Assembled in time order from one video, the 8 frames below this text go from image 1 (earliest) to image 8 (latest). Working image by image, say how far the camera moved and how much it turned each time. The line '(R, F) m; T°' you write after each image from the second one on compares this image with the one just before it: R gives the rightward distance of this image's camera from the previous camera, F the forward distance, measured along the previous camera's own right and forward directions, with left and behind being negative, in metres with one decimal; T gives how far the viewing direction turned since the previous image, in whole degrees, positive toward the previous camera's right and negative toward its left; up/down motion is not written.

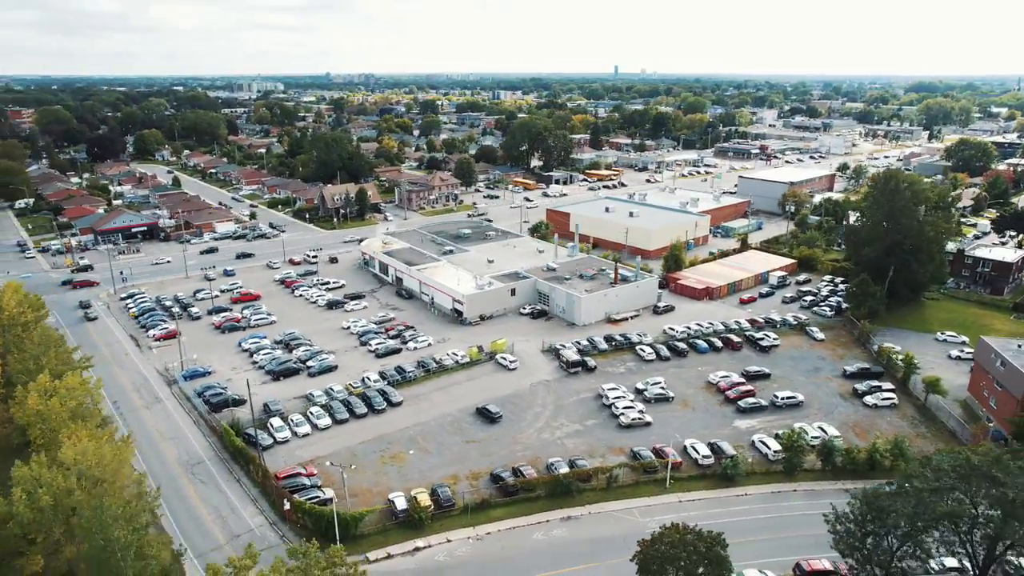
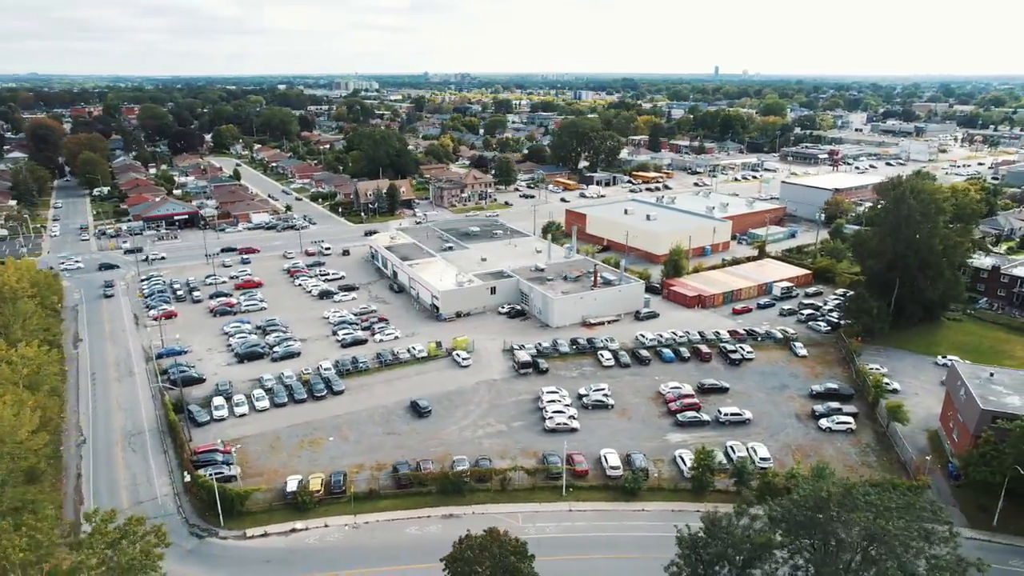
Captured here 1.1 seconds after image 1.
(+5.2, +0.3) m; -8°
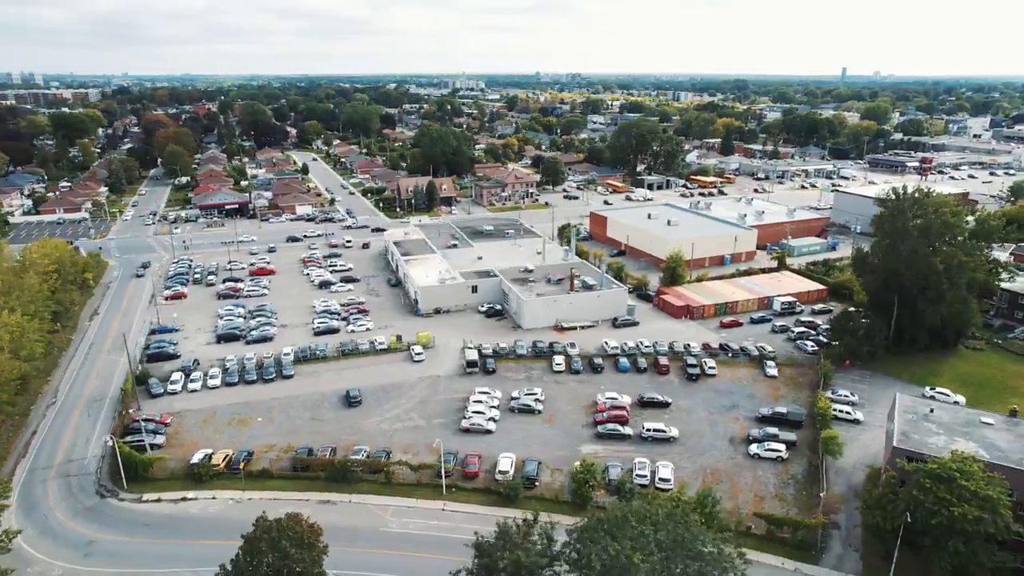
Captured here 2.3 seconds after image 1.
(+5.8, +0.5) m; -9°
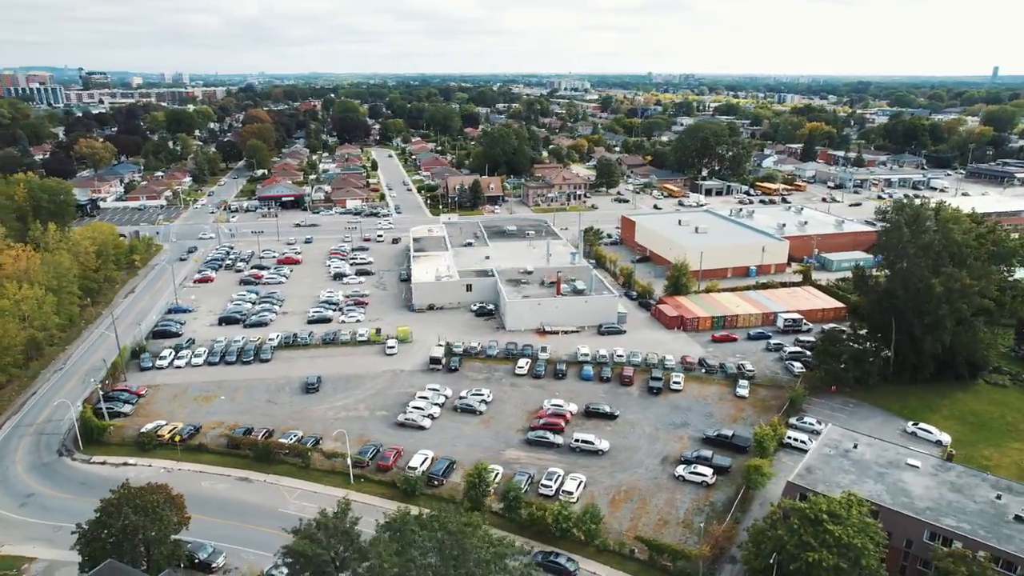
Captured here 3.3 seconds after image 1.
(+5.2, +0.4) m; -9°
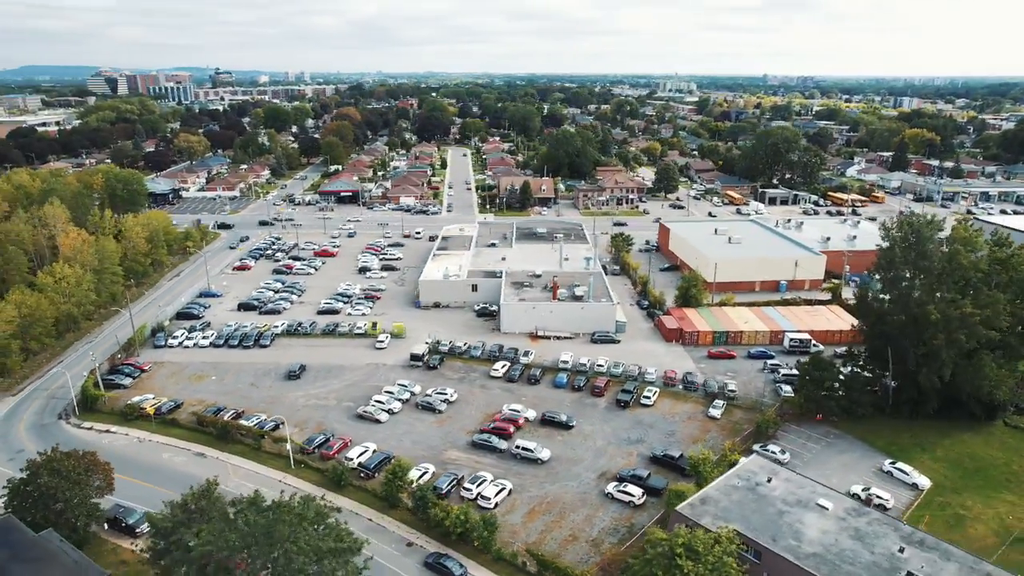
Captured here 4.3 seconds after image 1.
(+4.6, +0.3) m; -9°
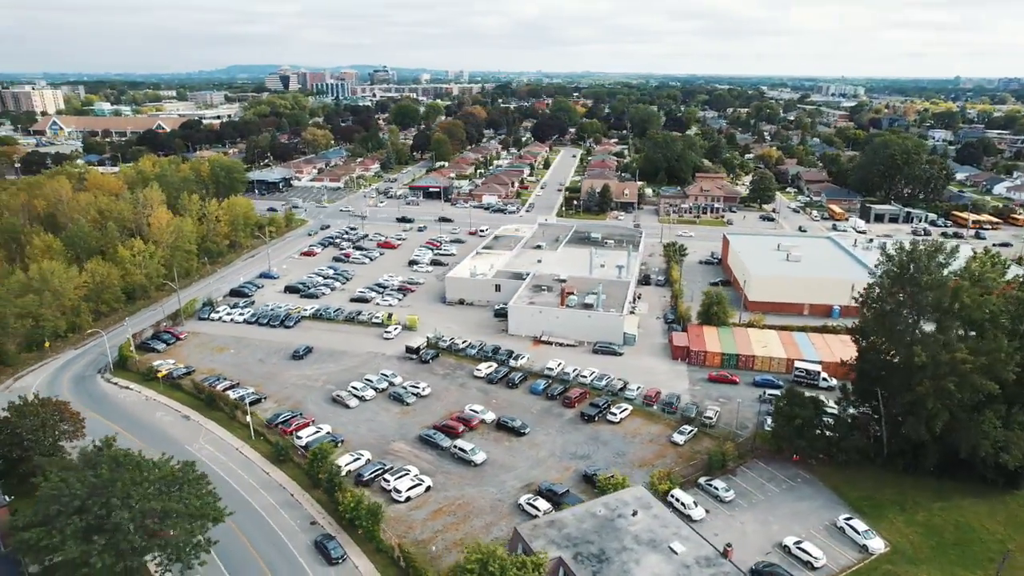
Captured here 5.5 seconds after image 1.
(+5.8, +0.6) m; -13°
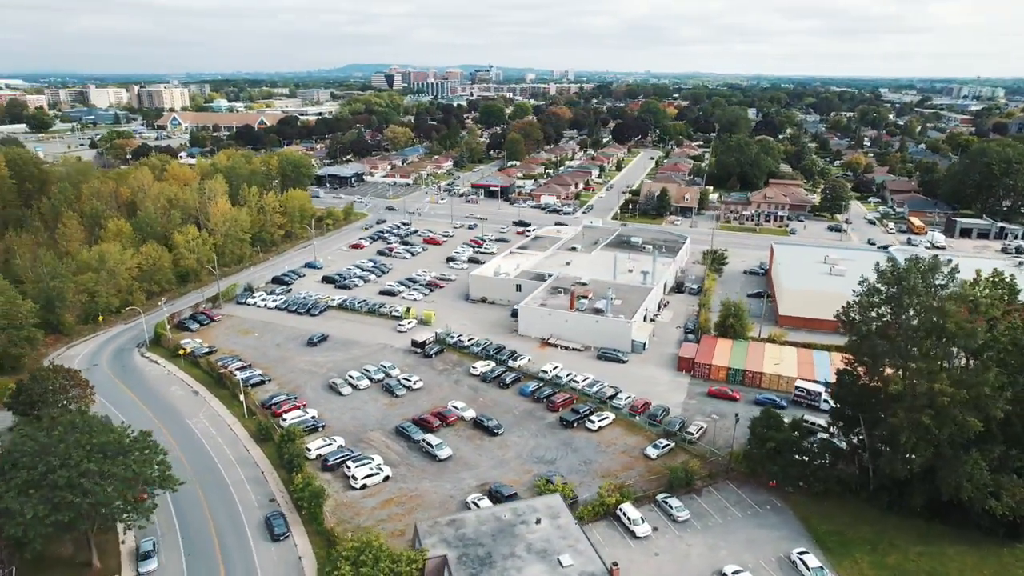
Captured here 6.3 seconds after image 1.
(+3.8, +0.2) m; -9°
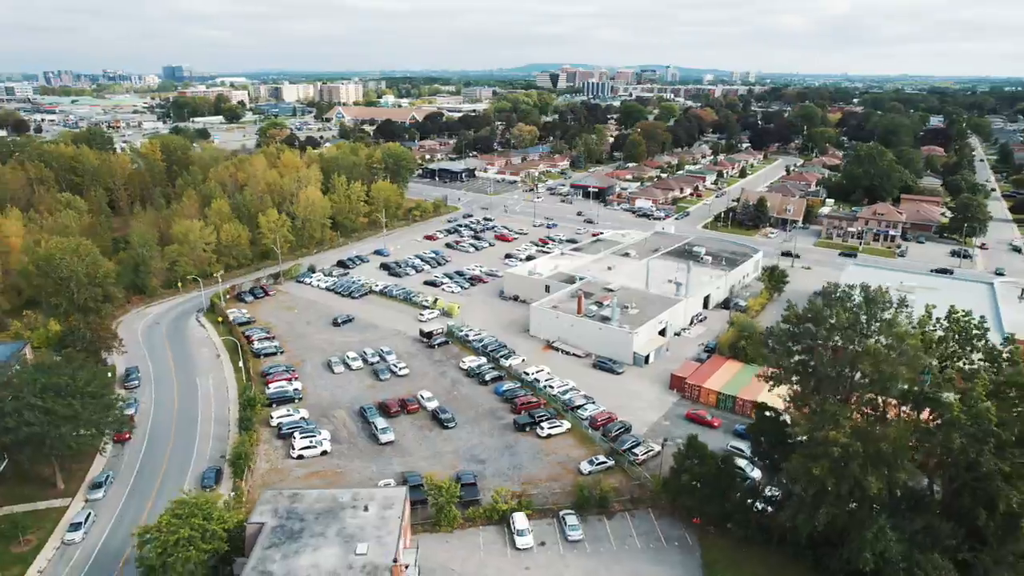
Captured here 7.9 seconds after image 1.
(+6.5, +0.8) m; -14°
